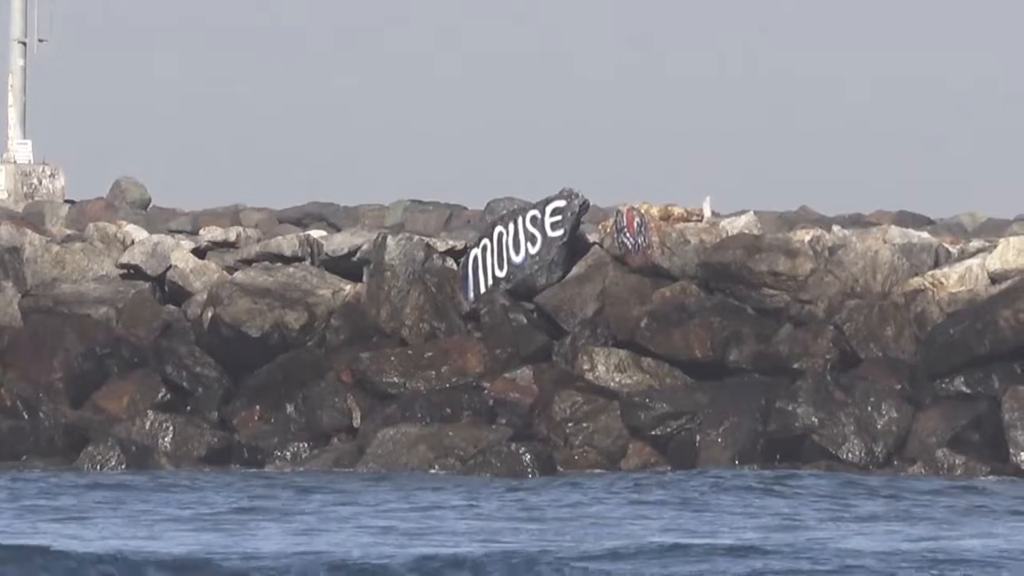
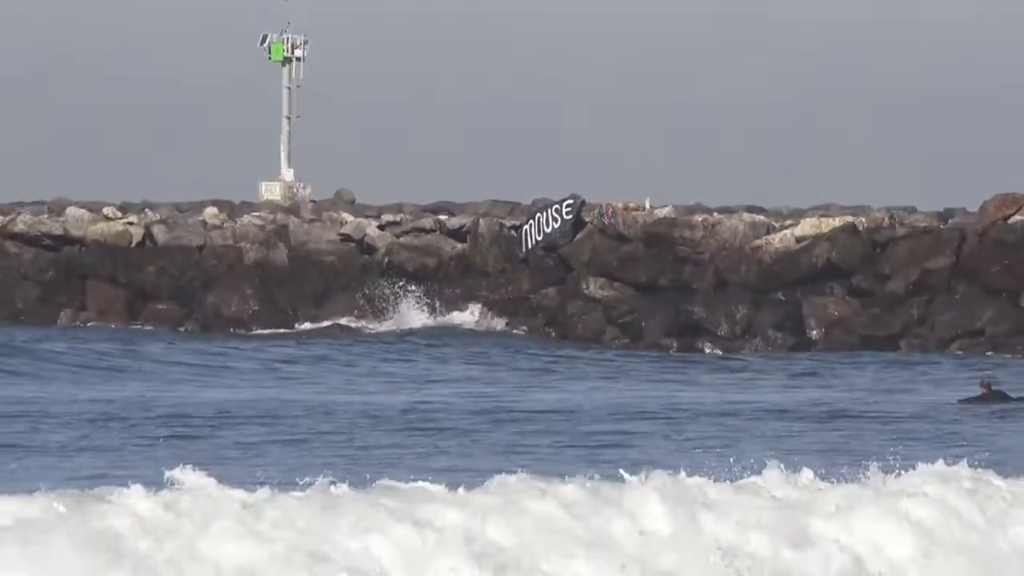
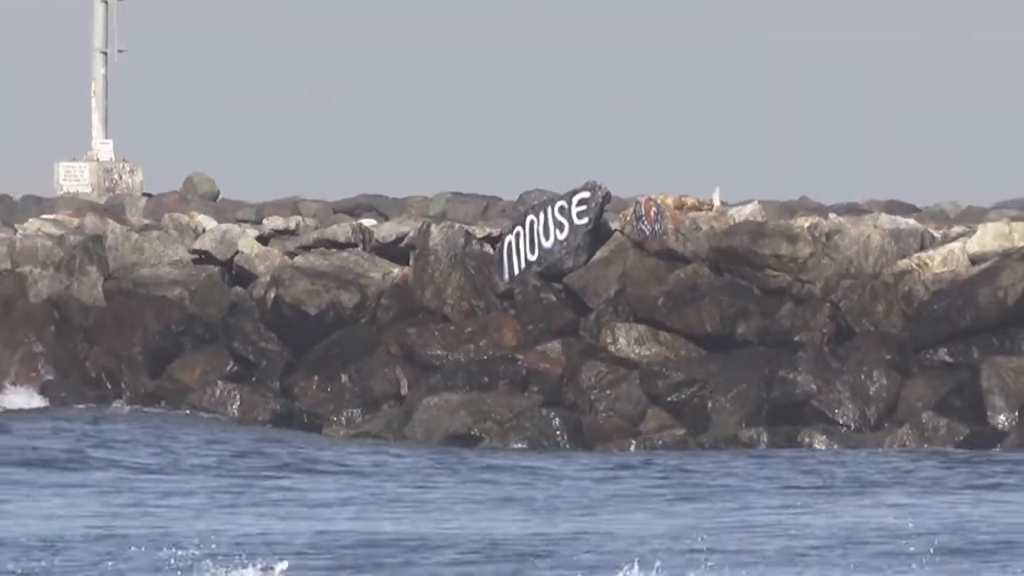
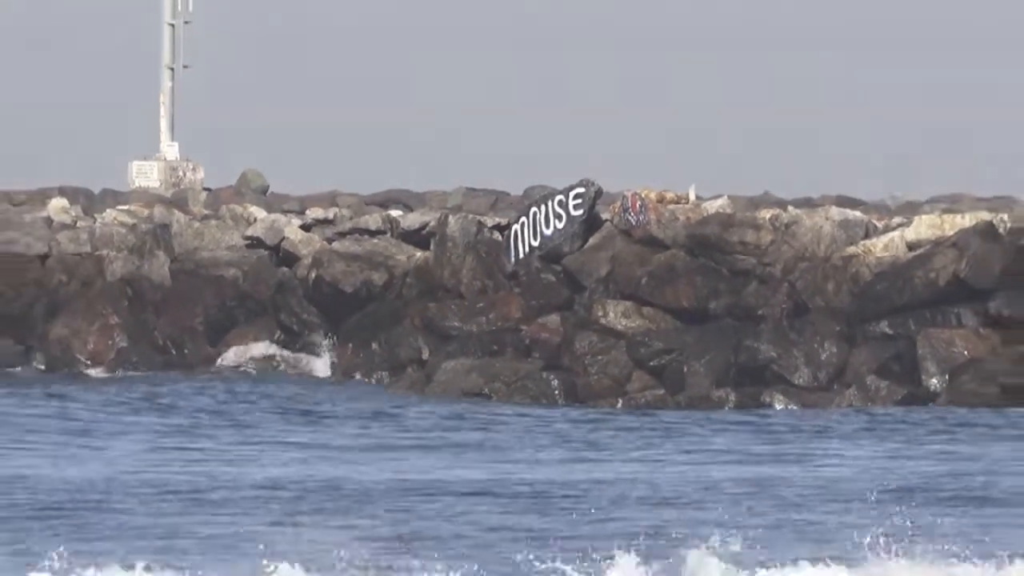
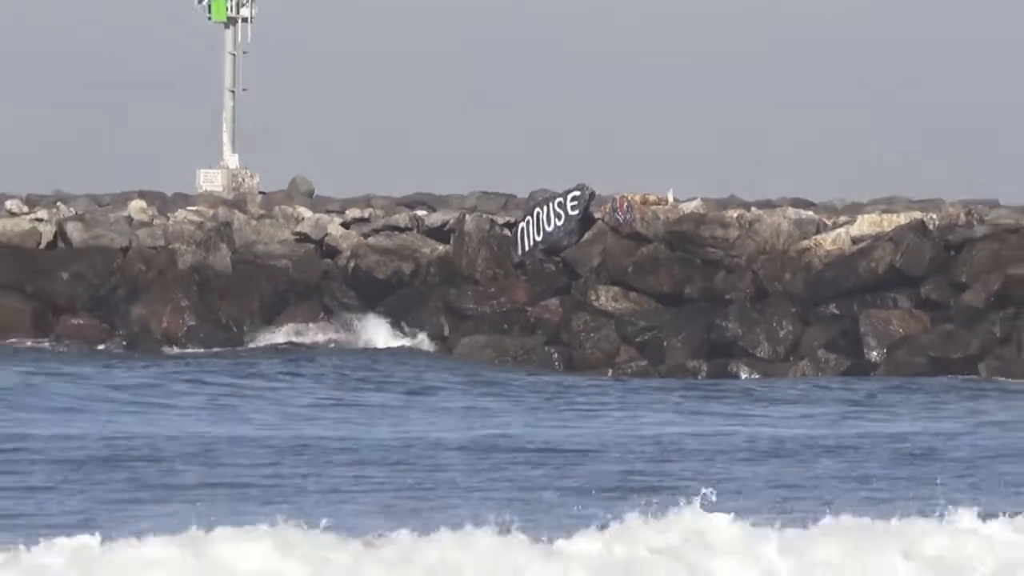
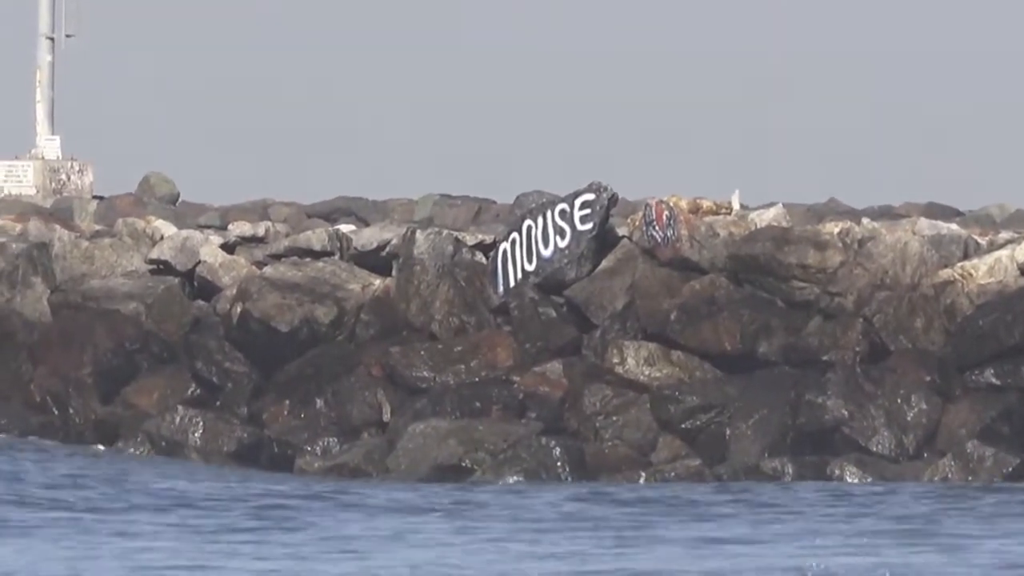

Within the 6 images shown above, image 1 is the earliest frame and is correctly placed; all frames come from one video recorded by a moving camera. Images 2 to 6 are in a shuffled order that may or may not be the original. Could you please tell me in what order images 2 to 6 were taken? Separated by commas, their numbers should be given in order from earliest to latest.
6, 3, 4, 5, 2
